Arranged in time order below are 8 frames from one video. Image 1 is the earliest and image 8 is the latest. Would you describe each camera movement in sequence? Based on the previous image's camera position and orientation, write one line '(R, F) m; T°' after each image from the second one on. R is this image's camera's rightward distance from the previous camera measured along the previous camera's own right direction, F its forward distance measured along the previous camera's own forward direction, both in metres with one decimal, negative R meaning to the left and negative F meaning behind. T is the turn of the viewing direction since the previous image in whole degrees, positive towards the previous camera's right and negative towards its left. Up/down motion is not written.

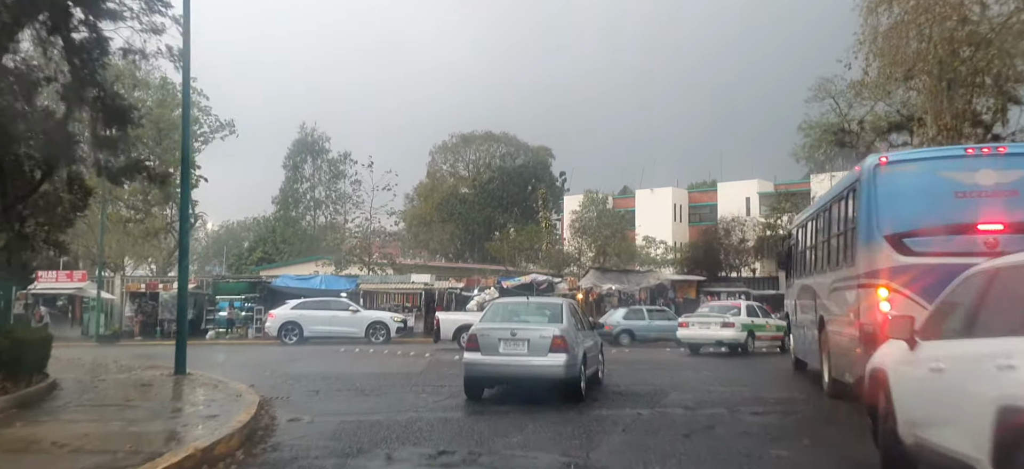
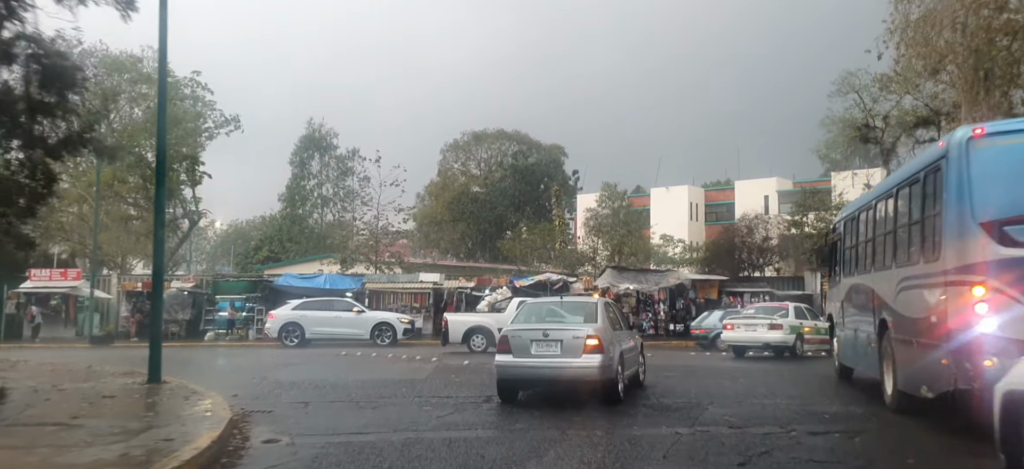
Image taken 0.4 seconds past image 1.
(-0.1, +1.8) m; -1°
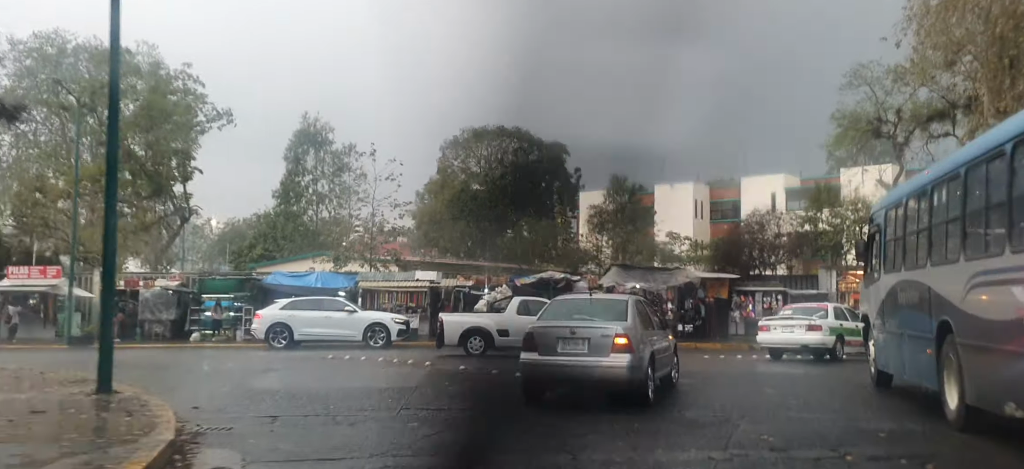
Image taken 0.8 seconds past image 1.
(0.0, +1.8) m; 0°
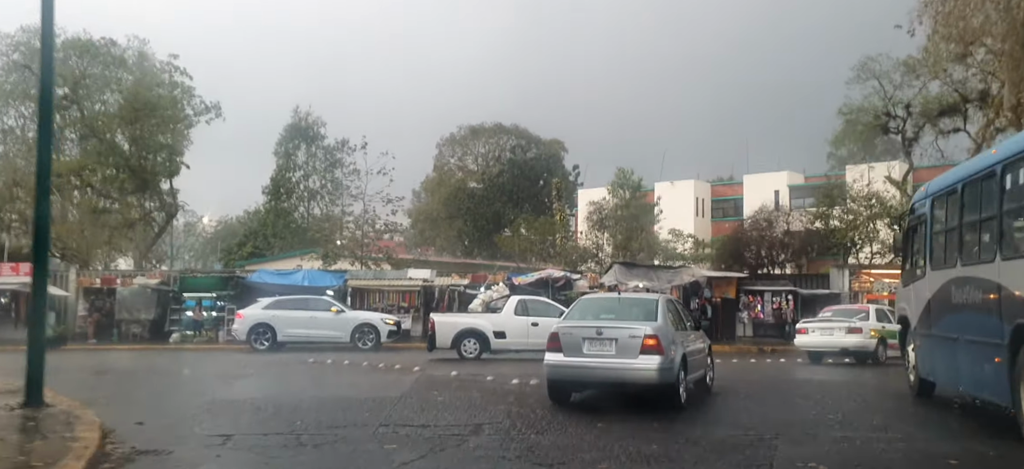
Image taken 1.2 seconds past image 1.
(0.0, +1.8) m; 0°
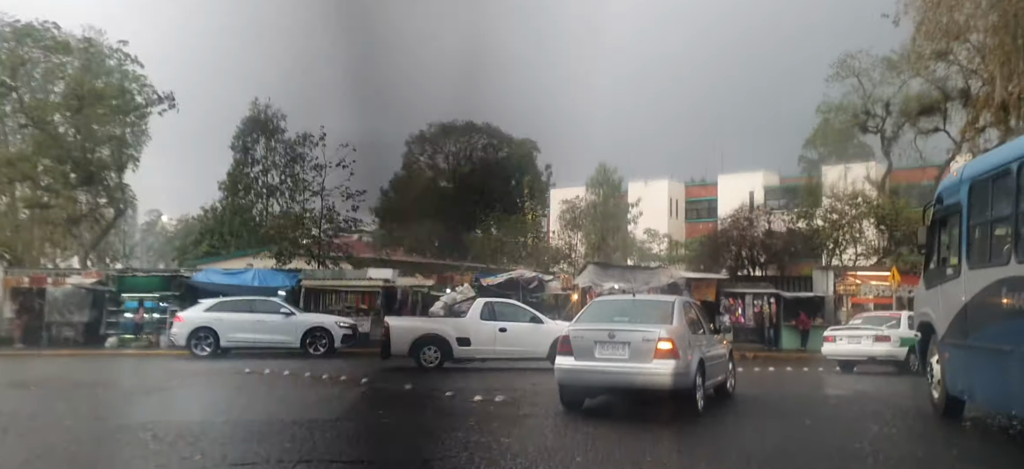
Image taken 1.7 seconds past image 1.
(+0.2, +2.2) m; +2°
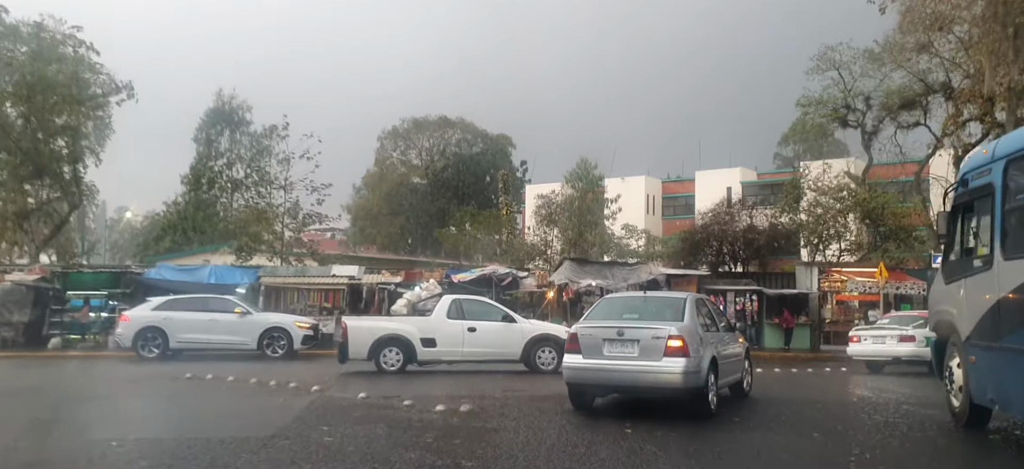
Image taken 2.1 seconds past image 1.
(+0.1, +1.6) m; +2°
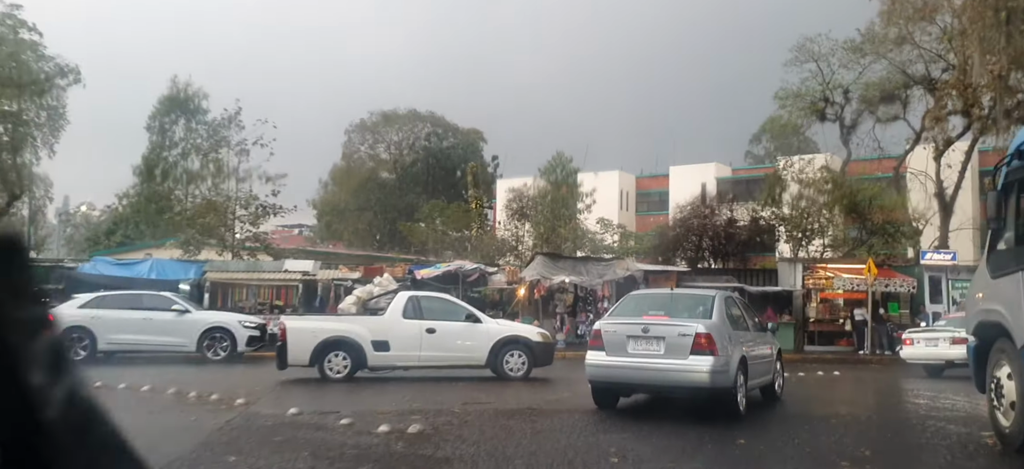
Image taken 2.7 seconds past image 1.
(+0.1, +2.1) m; +2°
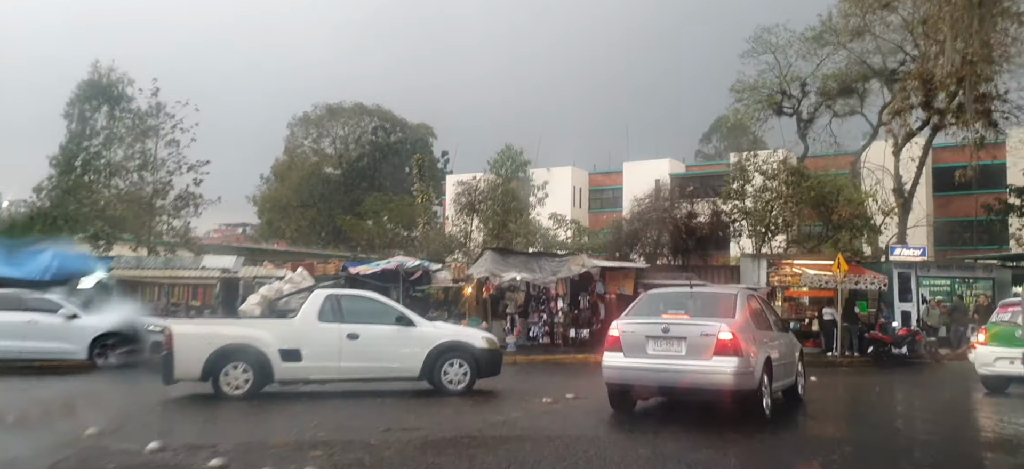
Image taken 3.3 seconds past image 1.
(+0.2, +2.5) m; +3°
